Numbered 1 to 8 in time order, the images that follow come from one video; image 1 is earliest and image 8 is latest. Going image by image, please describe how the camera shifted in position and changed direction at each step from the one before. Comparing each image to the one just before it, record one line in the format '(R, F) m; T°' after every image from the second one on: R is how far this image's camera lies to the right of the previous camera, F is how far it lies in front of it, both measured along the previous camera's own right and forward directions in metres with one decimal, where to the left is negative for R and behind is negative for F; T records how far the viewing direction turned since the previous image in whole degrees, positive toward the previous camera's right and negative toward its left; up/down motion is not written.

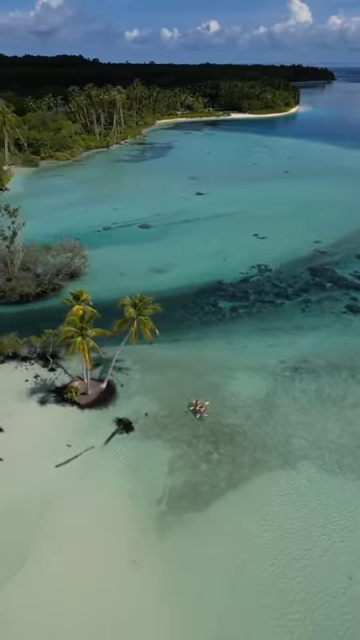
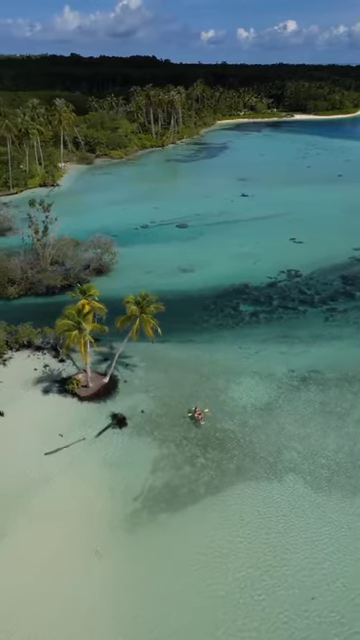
(+3.9, +0.2) m; -7°
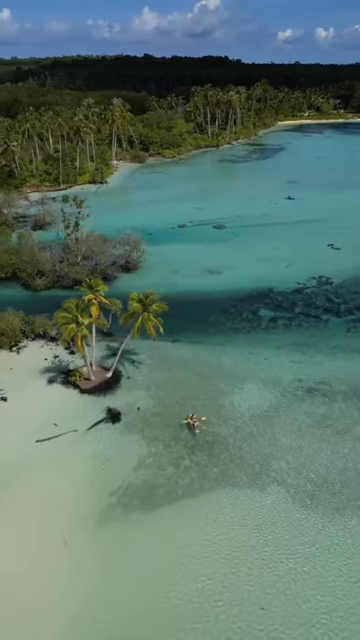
(+3.9, +0.3) m; -7°
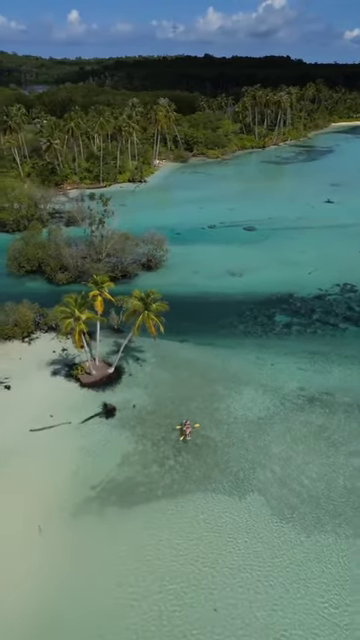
(+3.4, +0.2) m; -6°
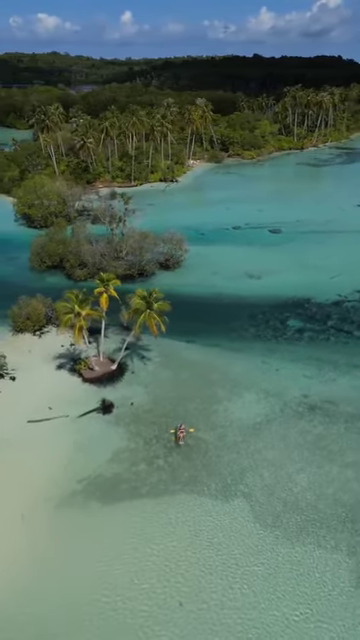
(+2.6, +0.2) m; -5°
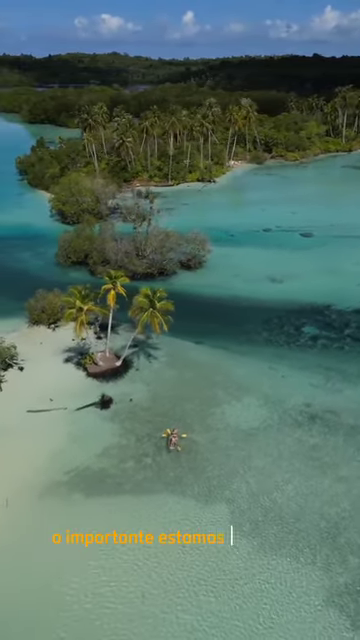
(+3.1, +0.2) m; -6°
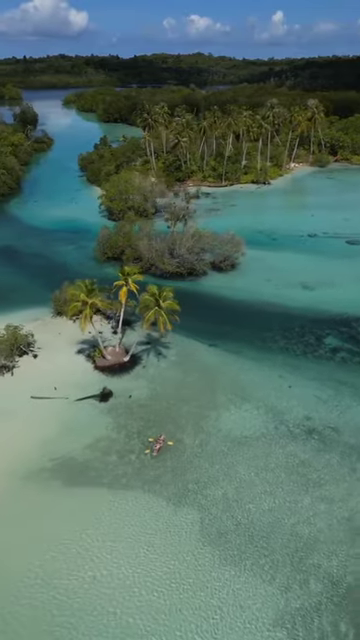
(+4.5, +0.4) m; -8°
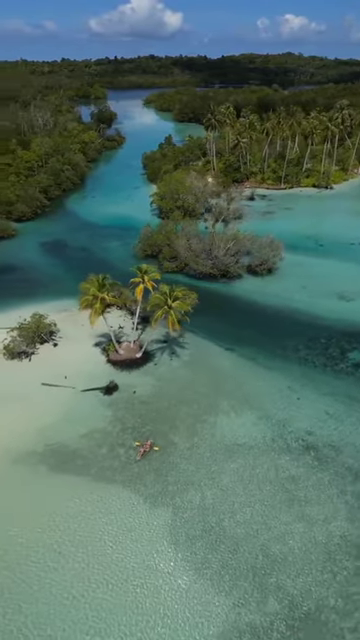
(+4.4, +0.4) m; -8°
